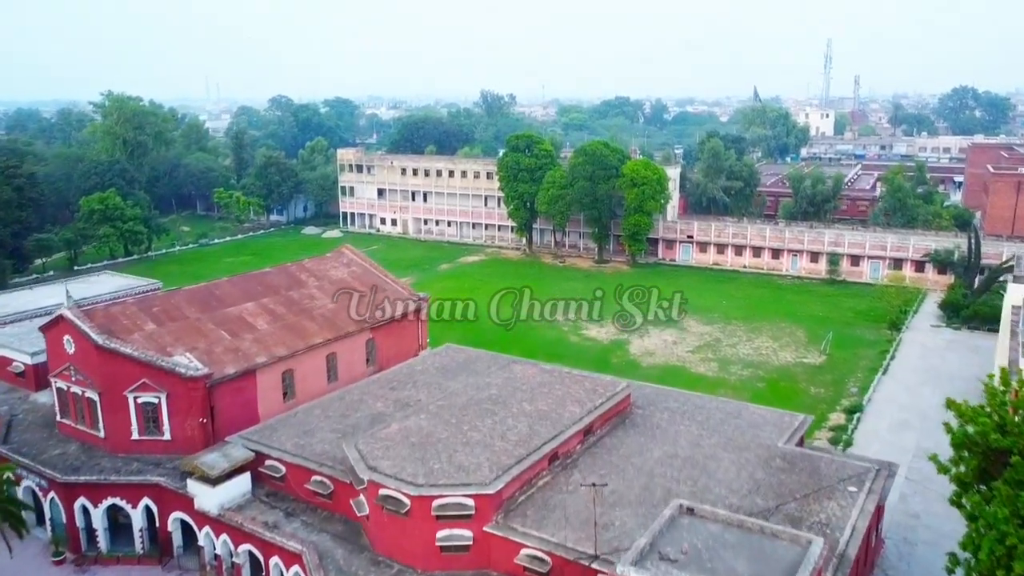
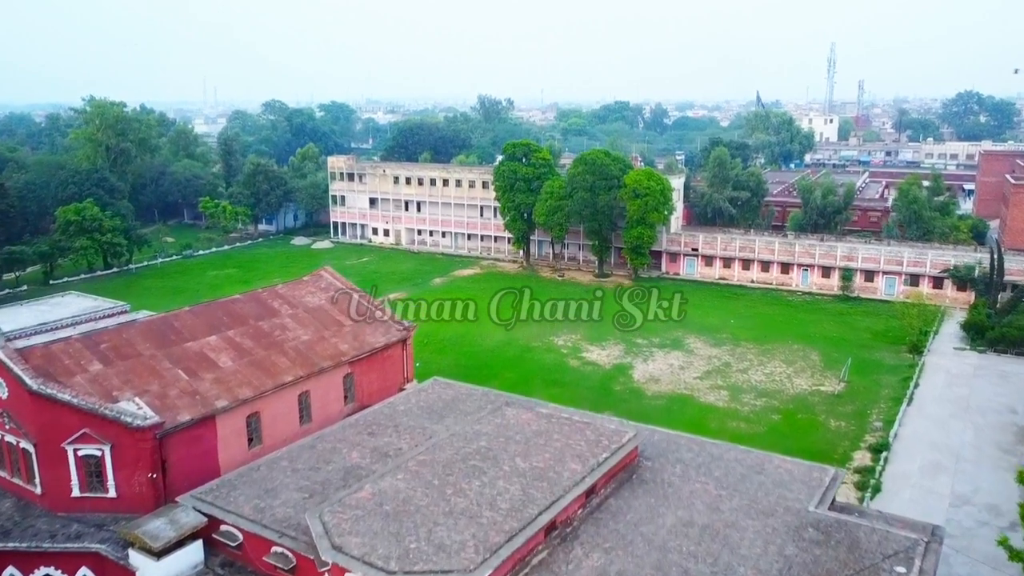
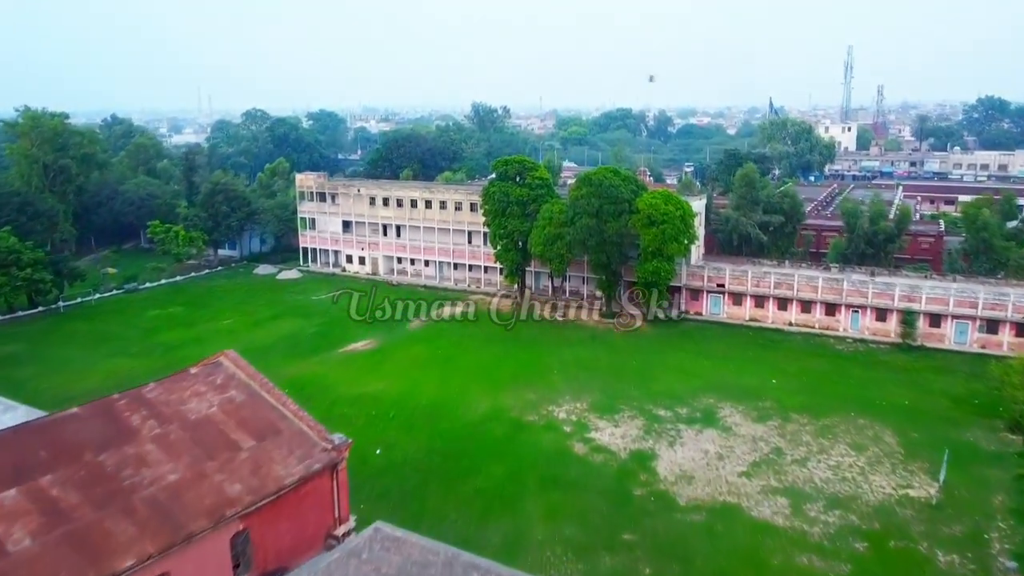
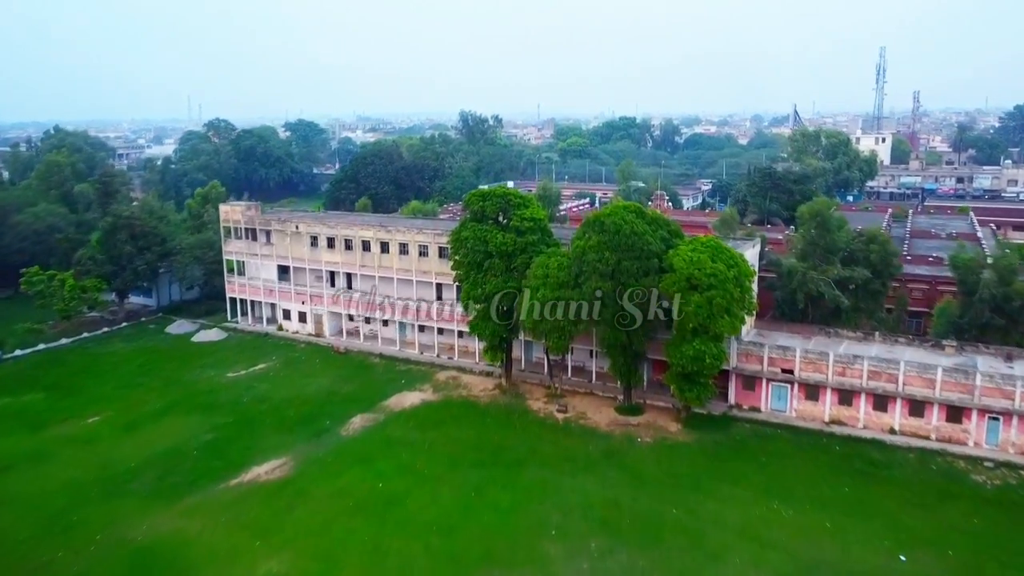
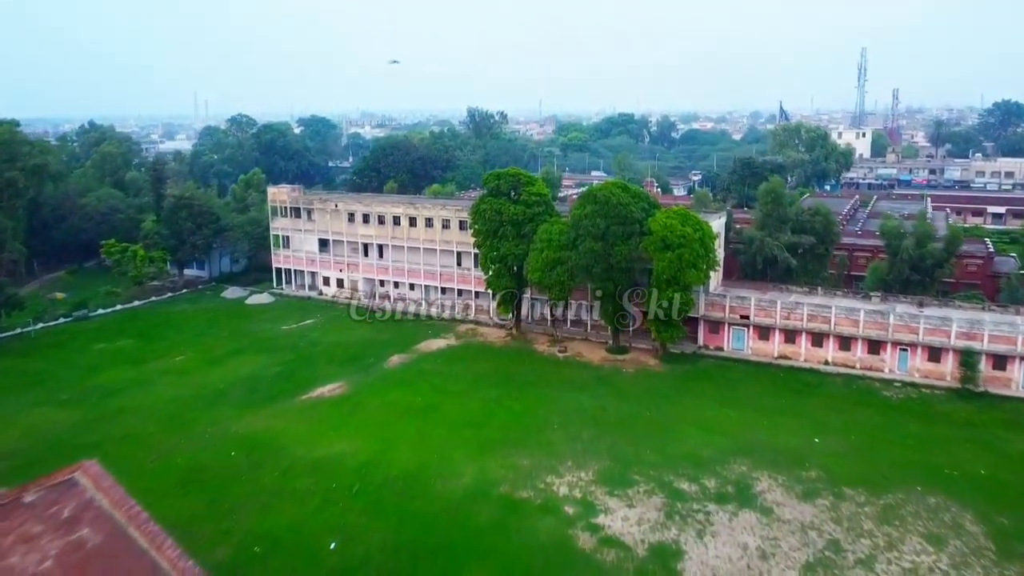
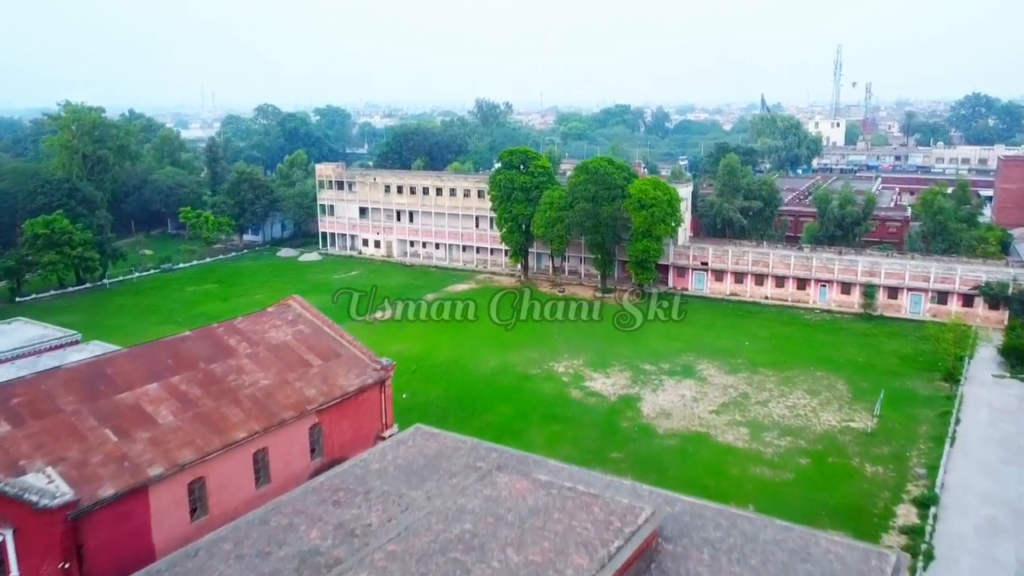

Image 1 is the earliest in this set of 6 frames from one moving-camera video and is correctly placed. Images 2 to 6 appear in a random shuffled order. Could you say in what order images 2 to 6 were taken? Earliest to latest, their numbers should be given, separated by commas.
2, 6, 3, 5, 4
